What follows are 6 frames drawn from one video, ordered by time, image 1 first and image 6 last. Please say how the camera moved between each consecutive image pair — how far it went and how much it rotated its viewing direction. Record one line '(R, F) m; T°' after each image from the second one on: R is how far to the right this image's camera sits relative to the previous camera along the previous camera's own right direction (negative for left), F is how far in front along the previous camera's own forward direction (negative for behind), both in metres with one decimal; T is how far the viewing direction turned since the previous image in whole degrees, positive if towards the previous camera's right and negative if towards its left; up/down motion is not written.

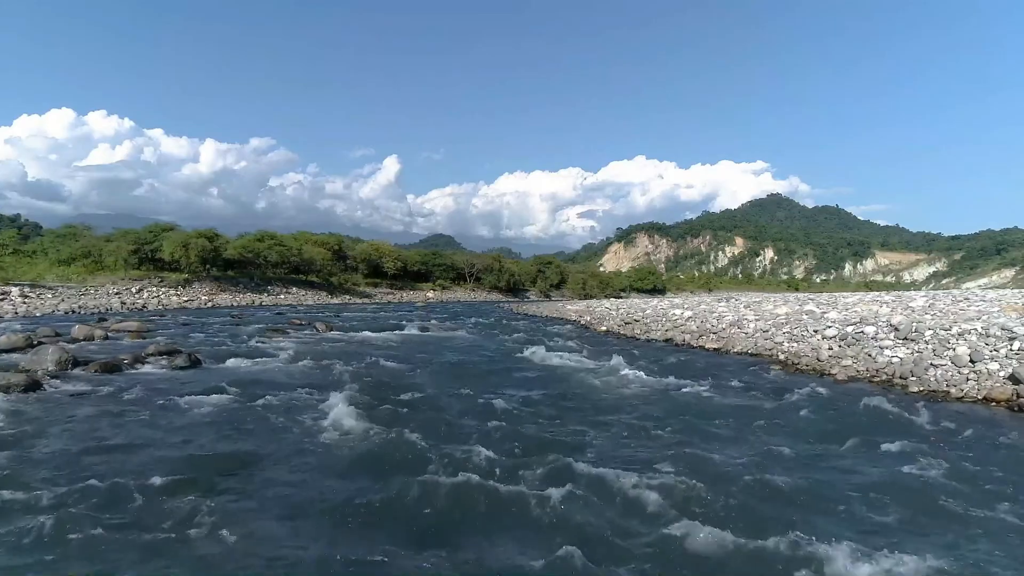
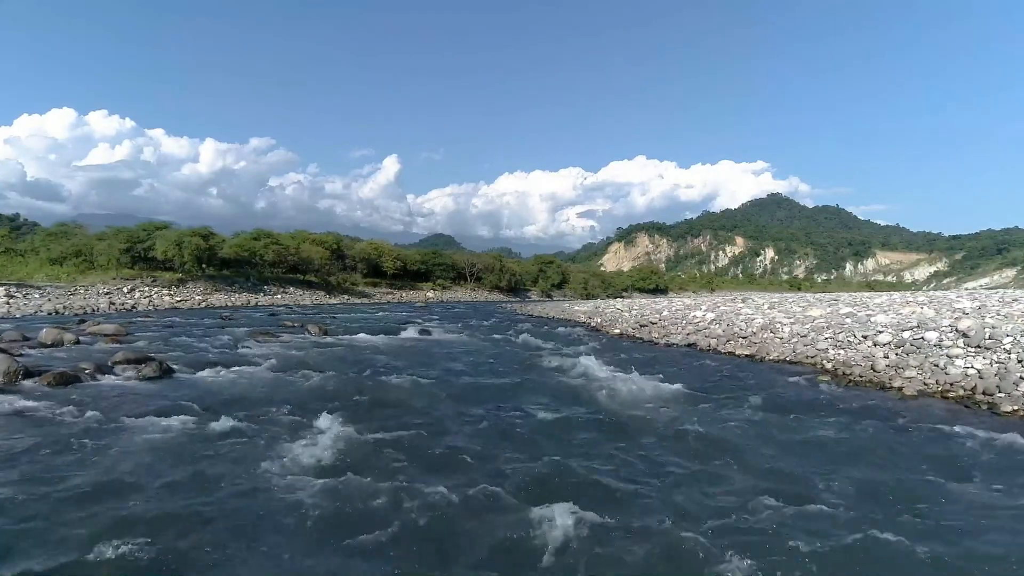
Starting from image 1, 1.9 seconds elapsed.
(-0.4, +2.3) m; 0°
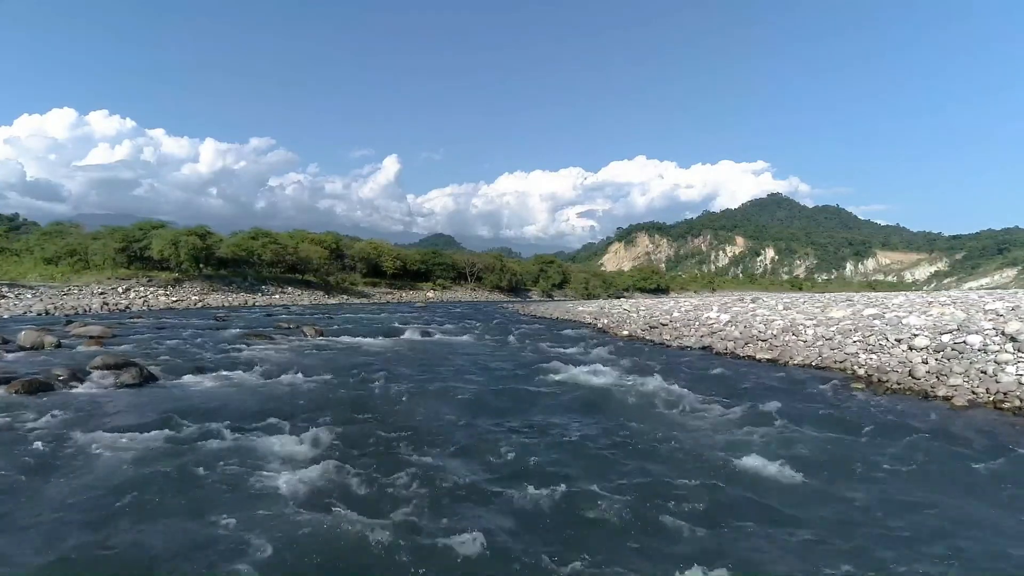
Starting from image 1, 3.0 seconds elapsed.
(-0.2, +1.3) m; 0°
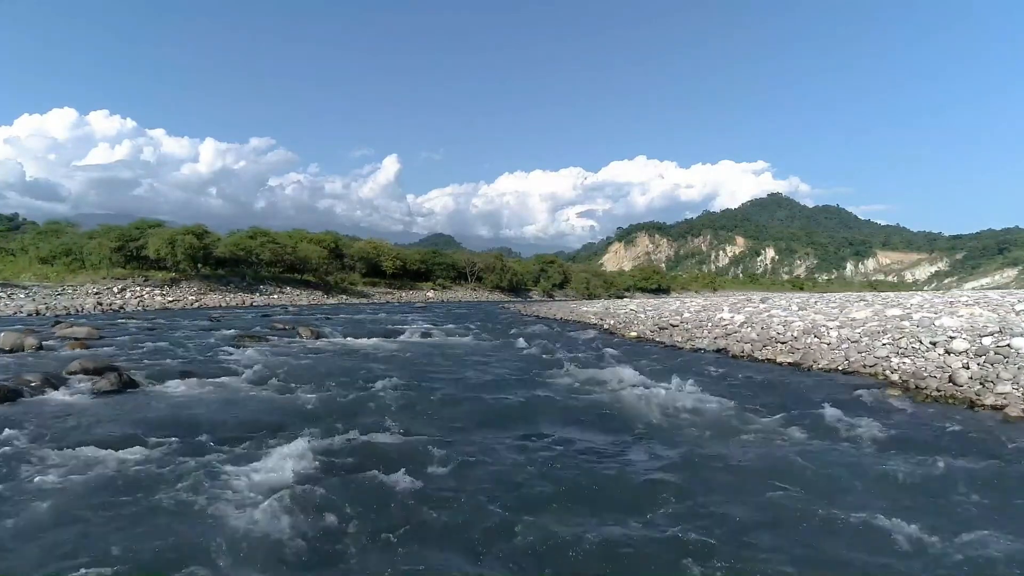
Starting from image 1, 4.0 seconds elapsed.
(-0.2, +1.2) m; 0°
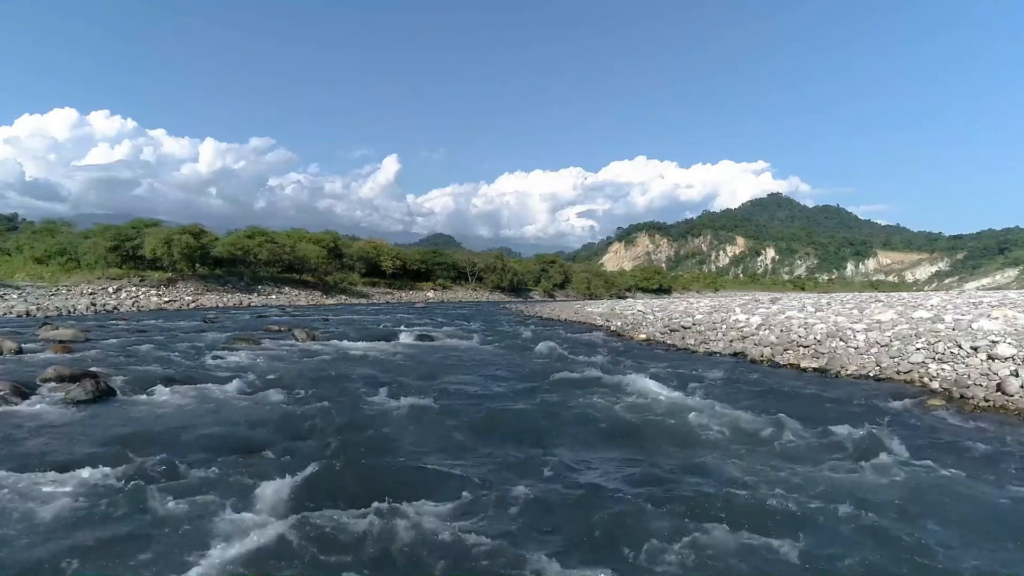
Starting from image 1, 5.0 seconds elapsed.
(-0.2, +1.2) m; 0°
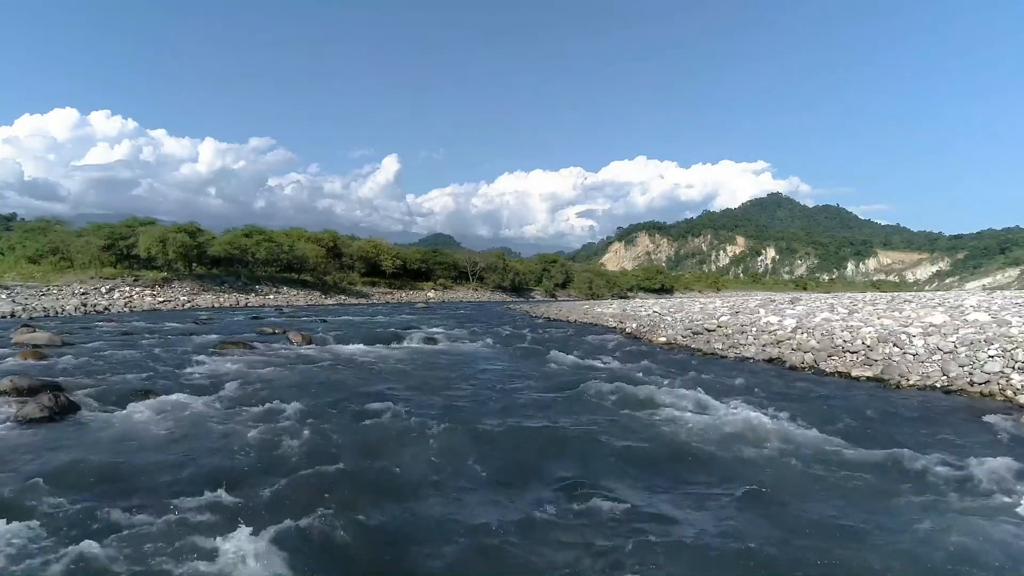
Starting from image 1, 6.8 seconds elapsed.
(-0.5, +1.9) m; 0°
